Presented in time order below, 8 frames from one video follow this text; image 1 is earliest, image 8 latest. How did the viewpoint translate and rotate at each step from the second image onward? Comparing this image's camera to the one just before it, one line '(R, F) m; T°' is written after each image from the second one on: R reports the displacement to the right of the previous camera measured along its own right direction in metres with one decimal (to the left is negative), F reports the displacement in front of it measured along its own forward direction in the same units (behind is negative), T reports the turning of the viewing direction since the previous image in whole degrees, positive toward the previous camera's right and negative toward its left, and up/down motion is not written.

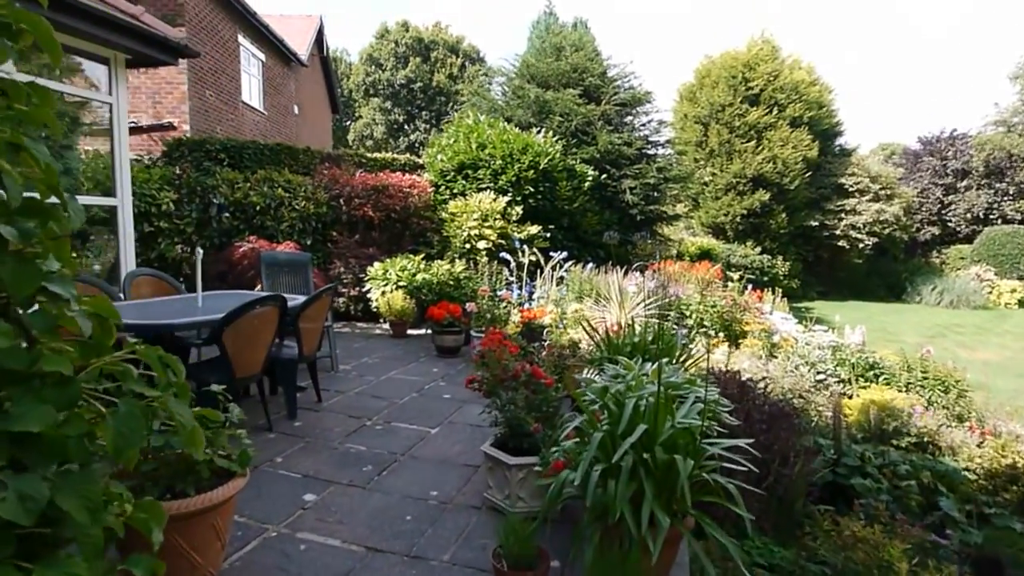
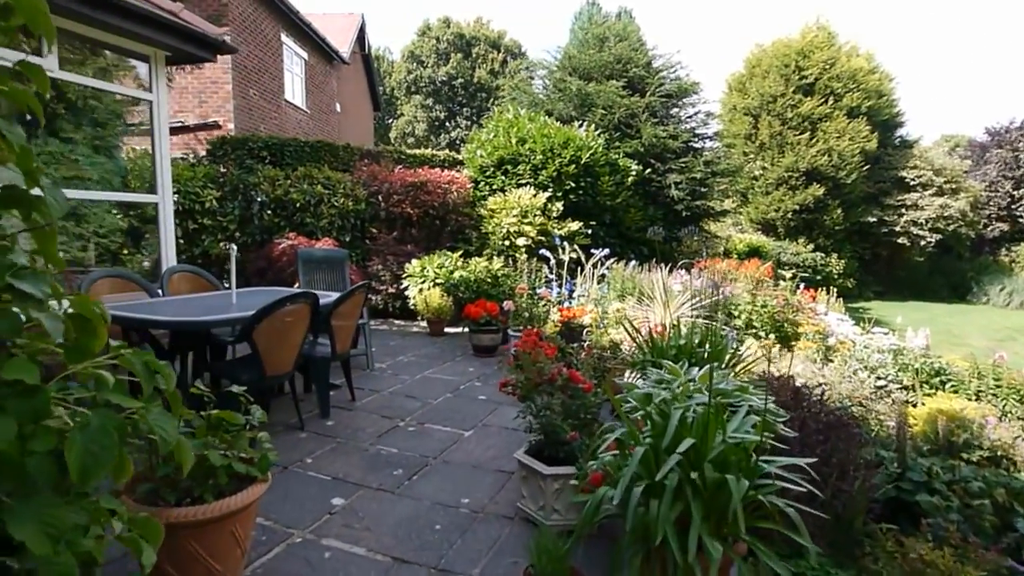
(0.0, +0.2) m; -4°
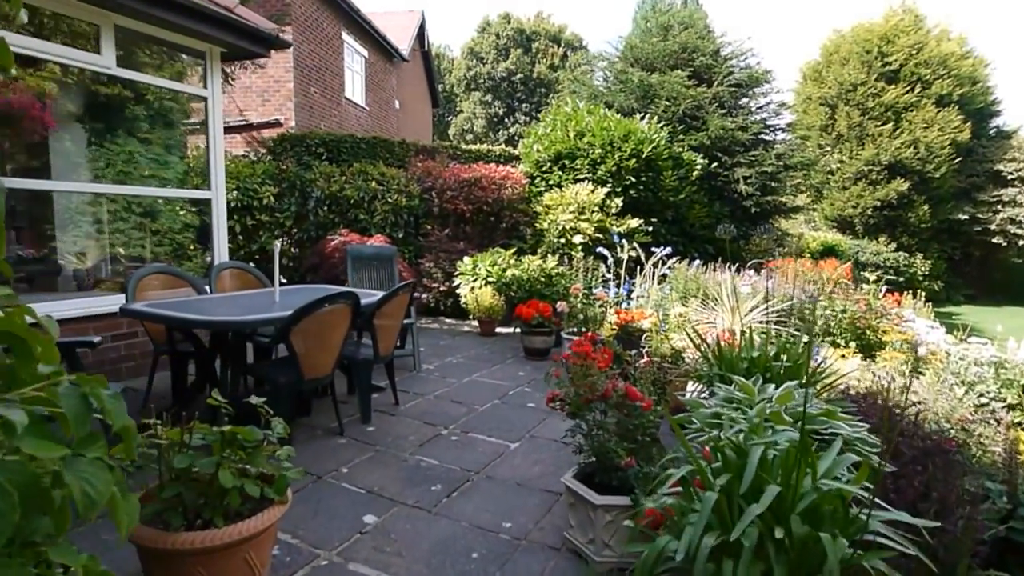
(0.0, +0.2) m; -6°
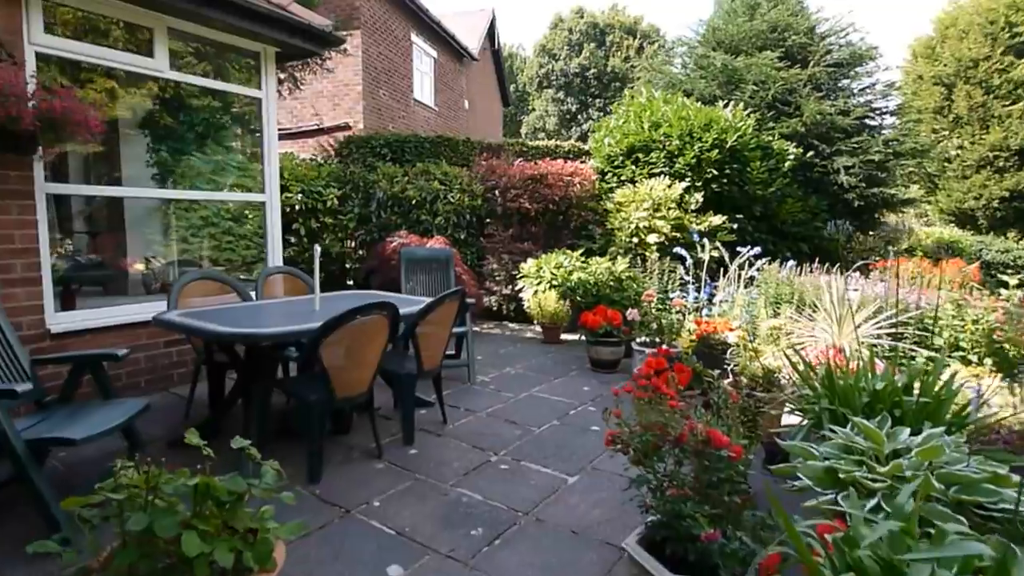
(+0.1, +0.4) m; -8°
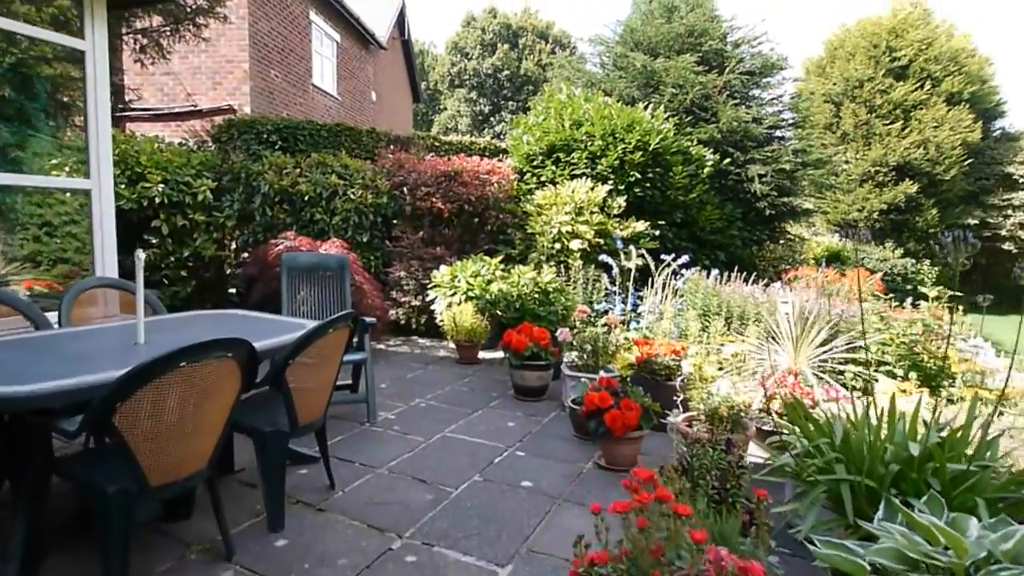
(0.0, +0.7) m; +9°
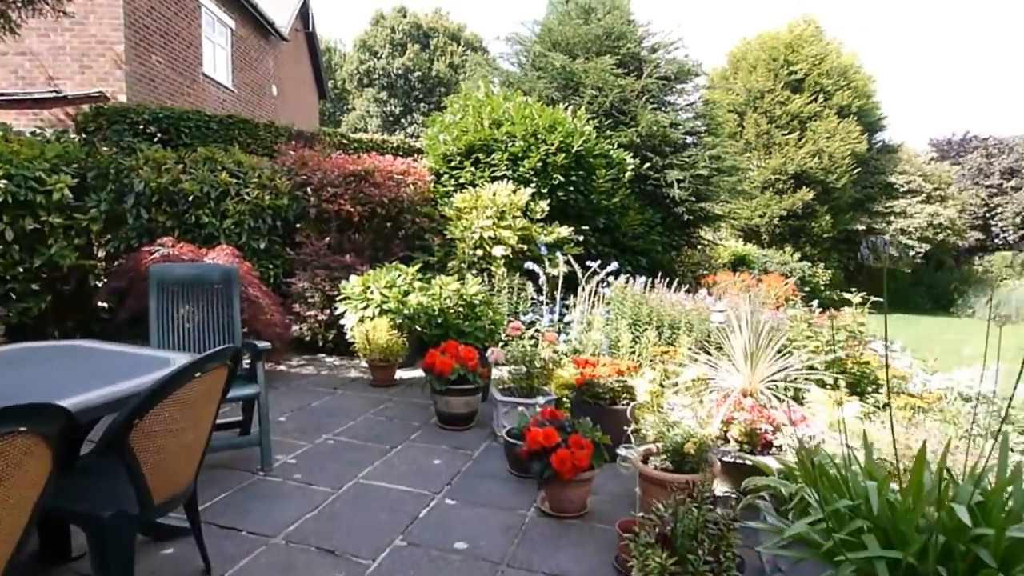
(0.0, +0.4) m; +9°
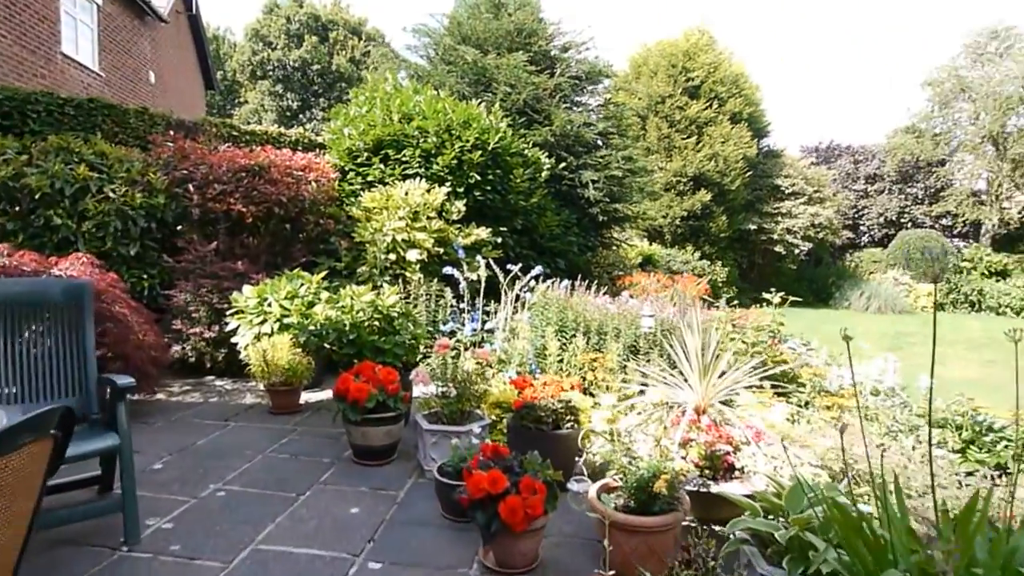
(-0.1, +0.4) m; +9°
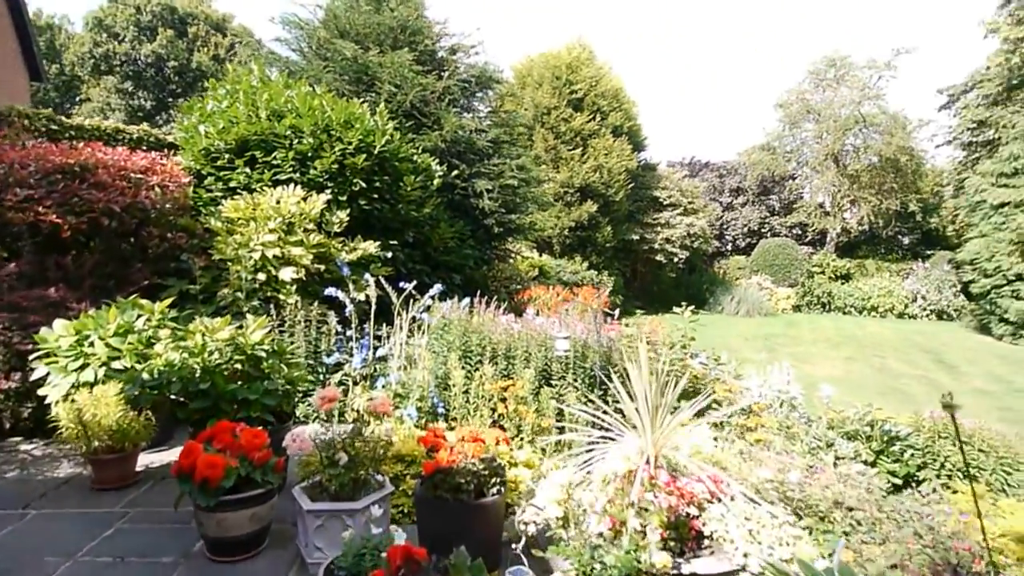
(-0.1, +0.5) m; +11°
